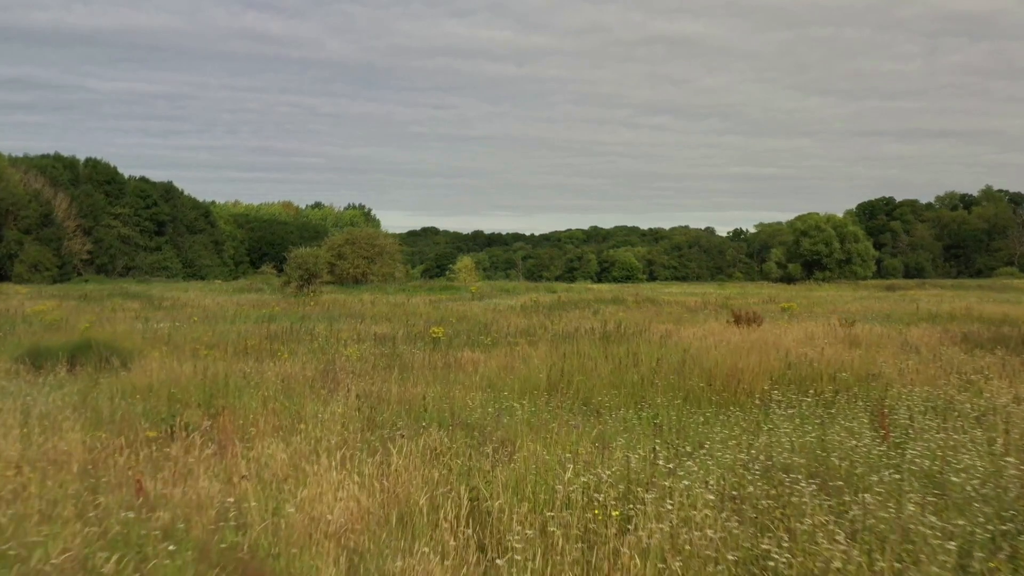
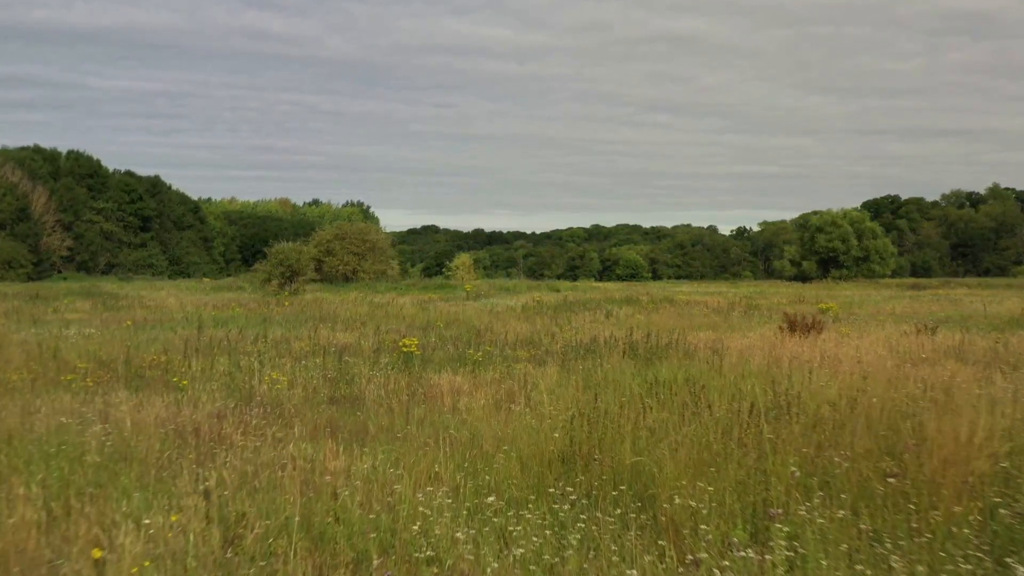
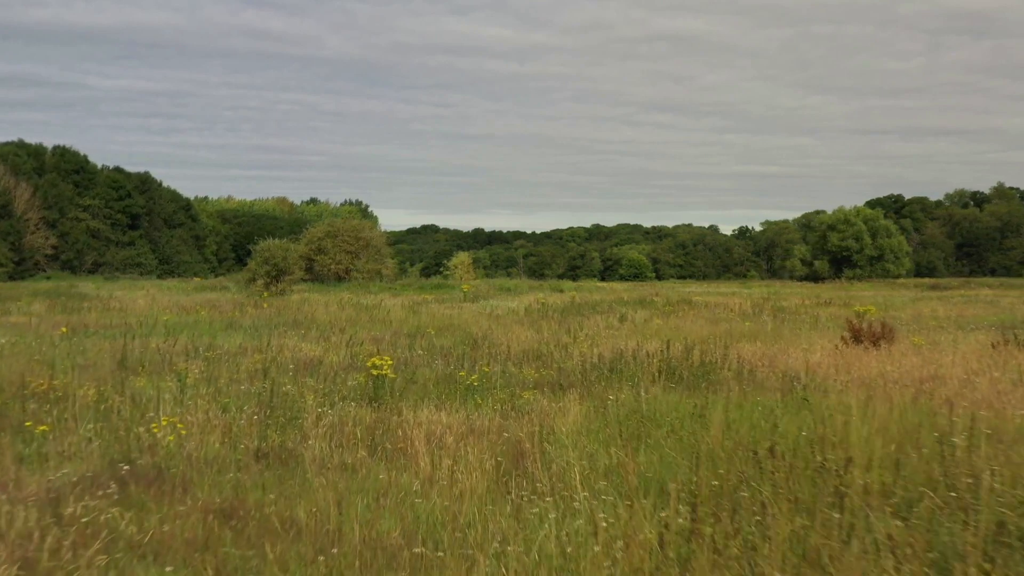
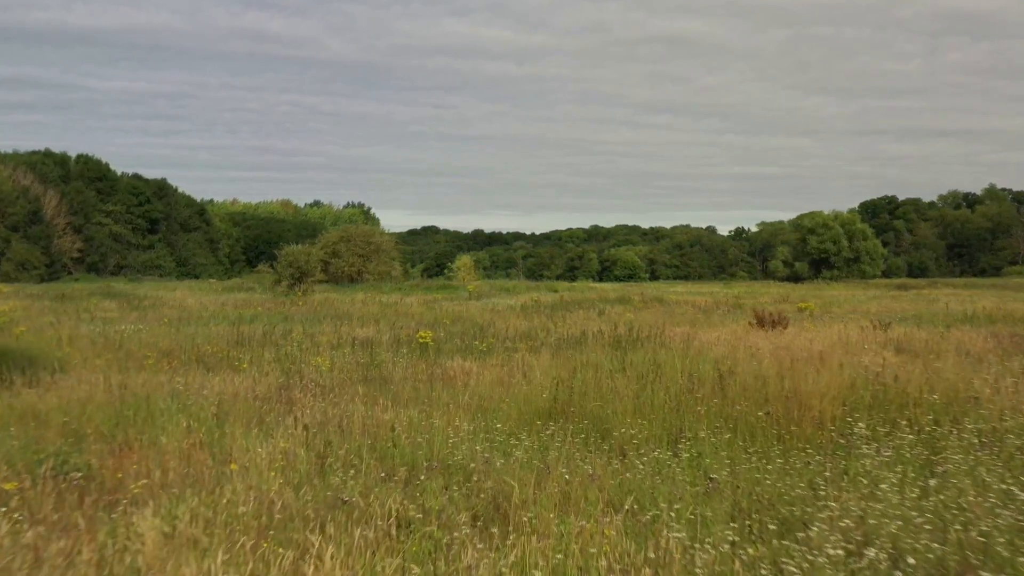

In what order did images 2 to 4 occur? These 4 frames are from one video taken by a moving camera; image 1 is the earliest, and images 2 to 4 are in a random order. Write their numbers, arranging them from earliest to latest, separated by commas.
4, 2, 3
